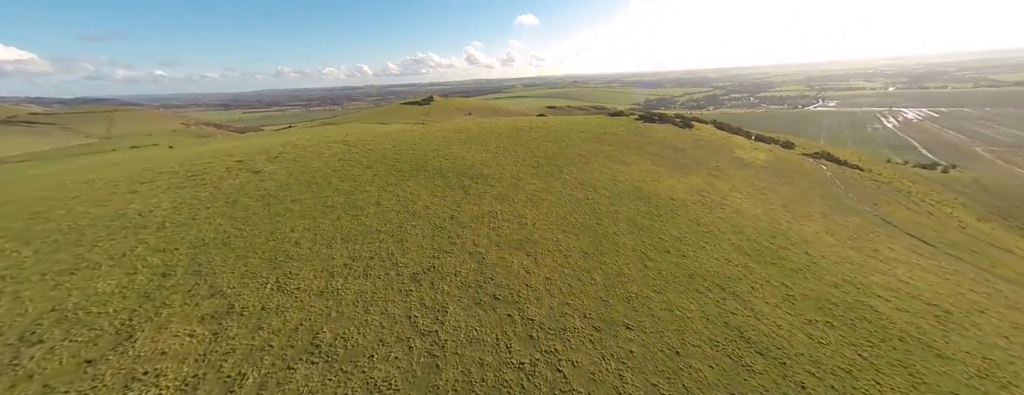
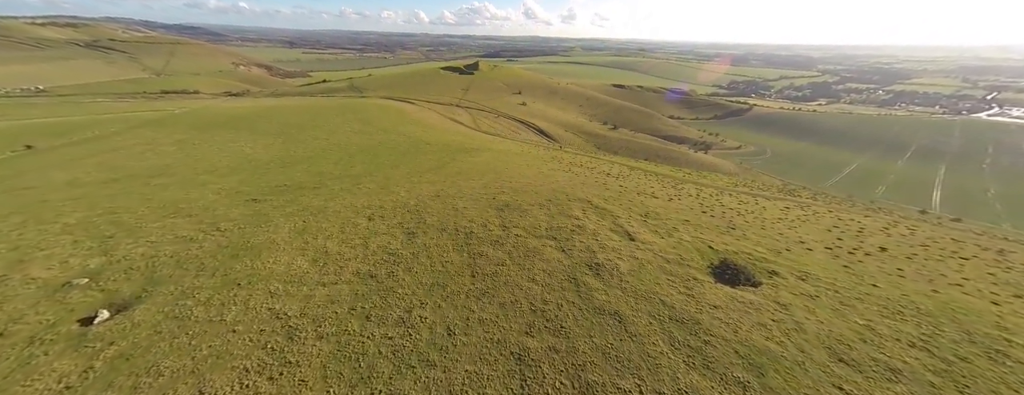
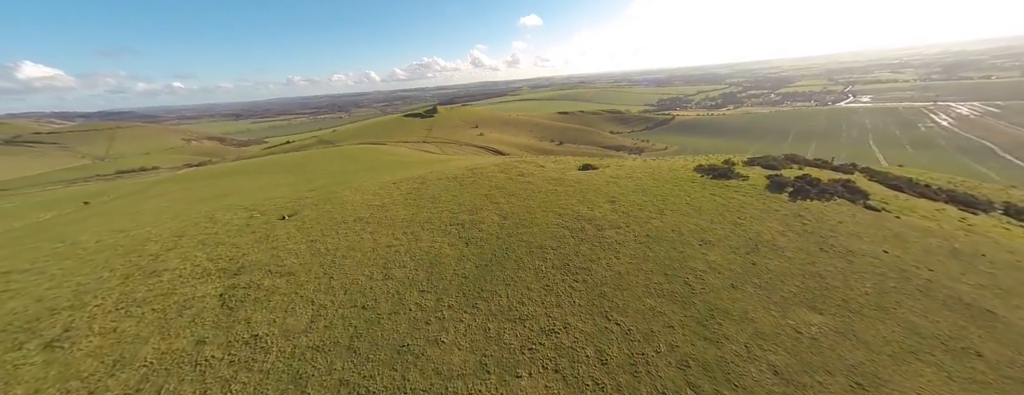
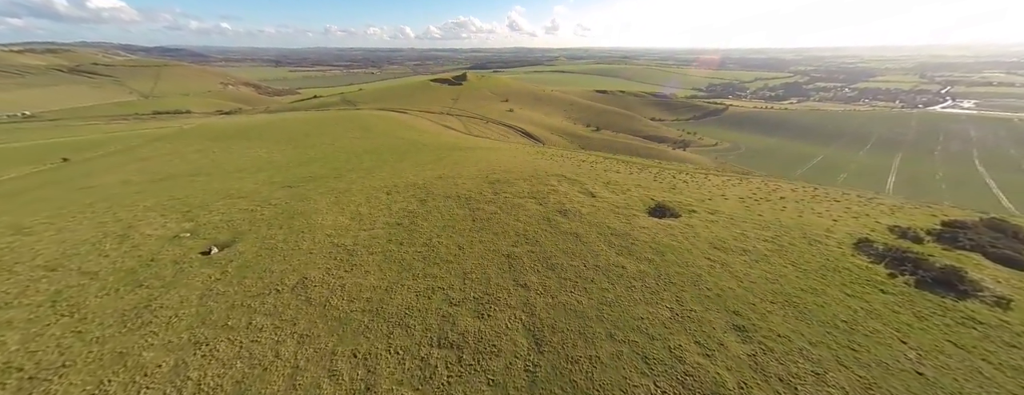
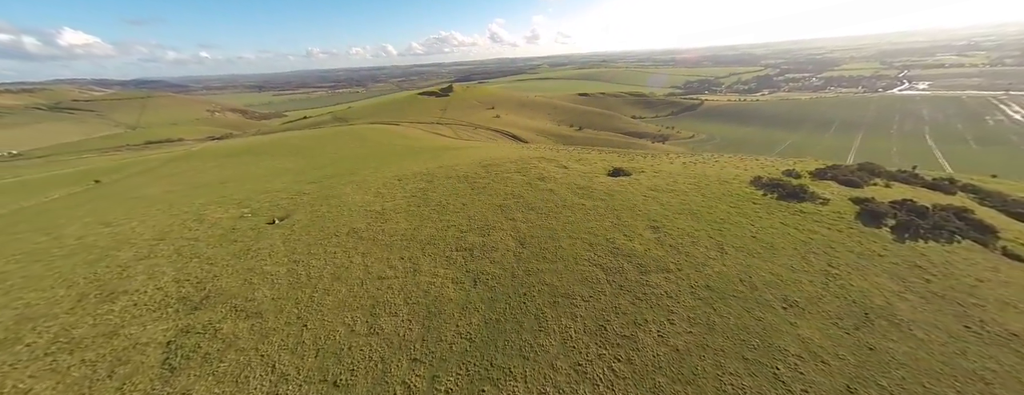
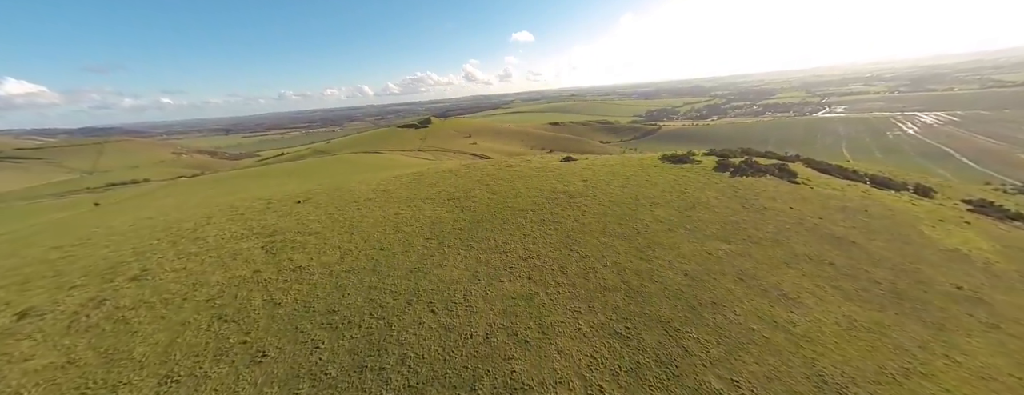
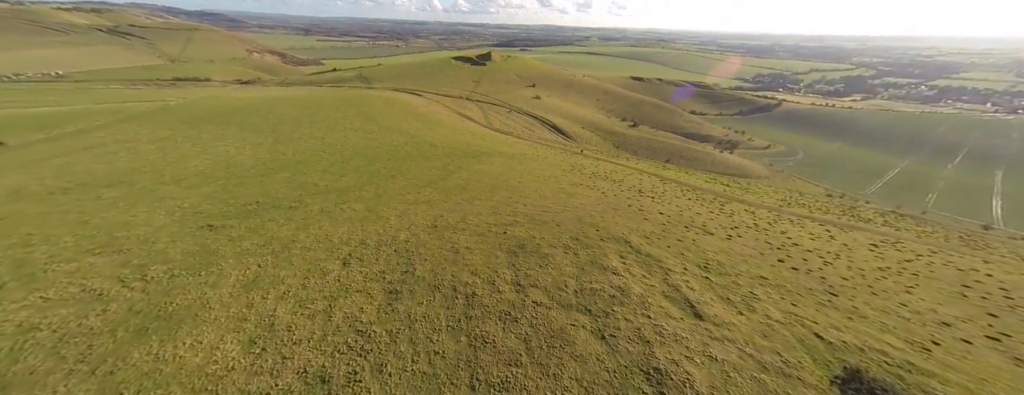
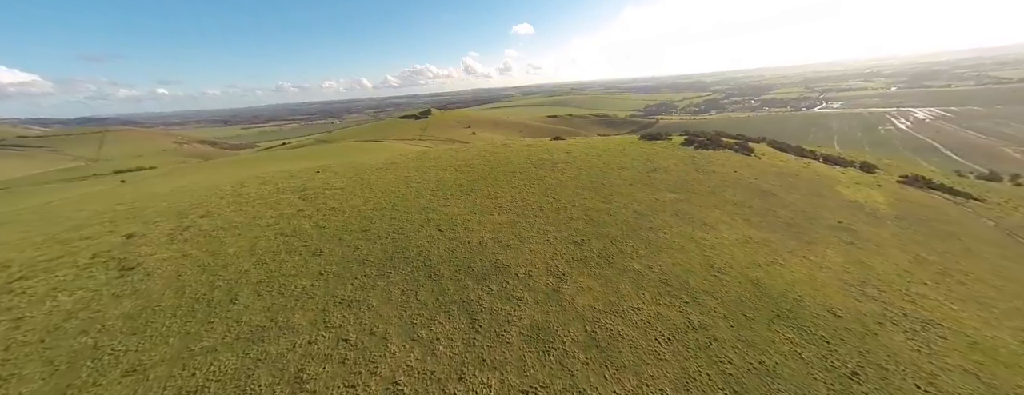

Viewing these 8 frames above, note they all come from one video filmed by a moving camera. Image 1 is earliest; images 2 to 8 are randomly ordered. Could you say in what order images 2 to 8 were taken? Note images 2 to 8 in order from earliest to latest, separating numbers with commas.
8, 6, 3, 5, 4, 2, 7
